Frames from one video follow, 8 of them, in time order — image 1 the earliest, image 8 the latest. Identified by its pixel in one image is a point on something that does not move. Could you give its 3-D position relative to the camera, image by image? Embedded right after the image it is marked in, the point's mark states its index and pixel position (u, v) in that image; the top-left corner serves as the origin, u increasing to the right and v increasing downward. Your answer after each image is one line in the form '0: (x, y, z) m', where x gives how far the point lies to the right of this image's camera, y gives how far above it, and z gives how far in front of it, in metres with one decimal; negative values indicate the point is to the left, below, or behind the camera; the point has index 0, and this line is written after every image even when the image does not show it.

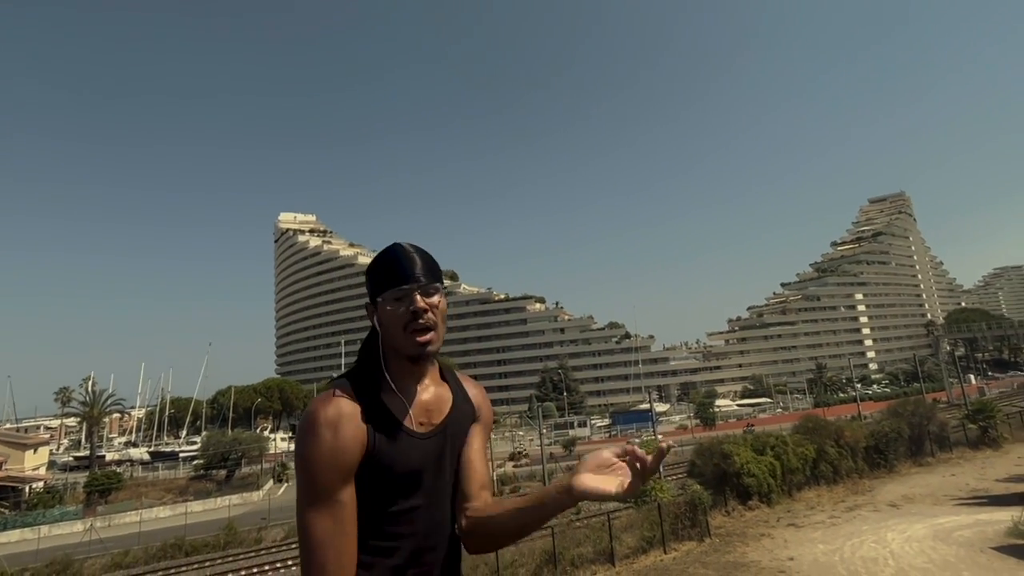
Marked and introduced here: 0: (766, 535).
0: (+9.2, -8.8, +19.6) m
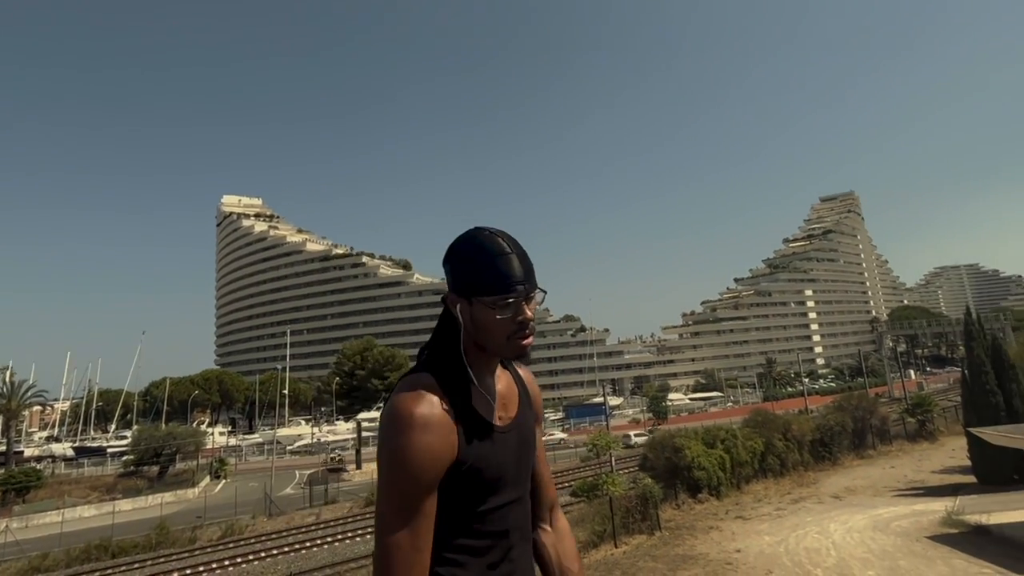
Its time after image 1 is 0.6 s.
0: (+7.3, -8.6, +19.7) m
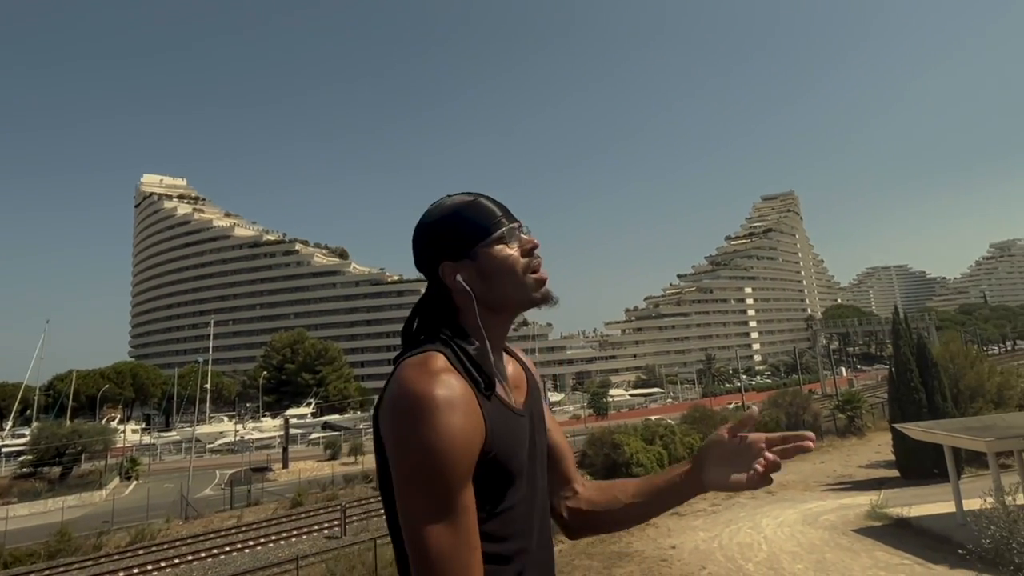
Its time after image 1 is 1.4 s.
0: (+5.0, -8.5, +19.6) m
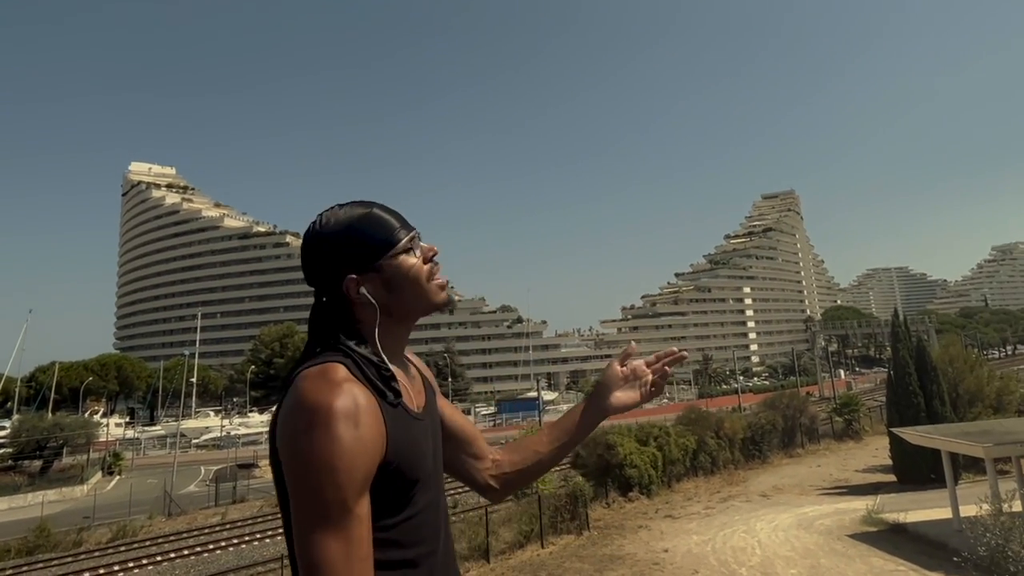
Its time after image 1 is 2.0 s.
0: (+4.7, -8.4, +19.3) m
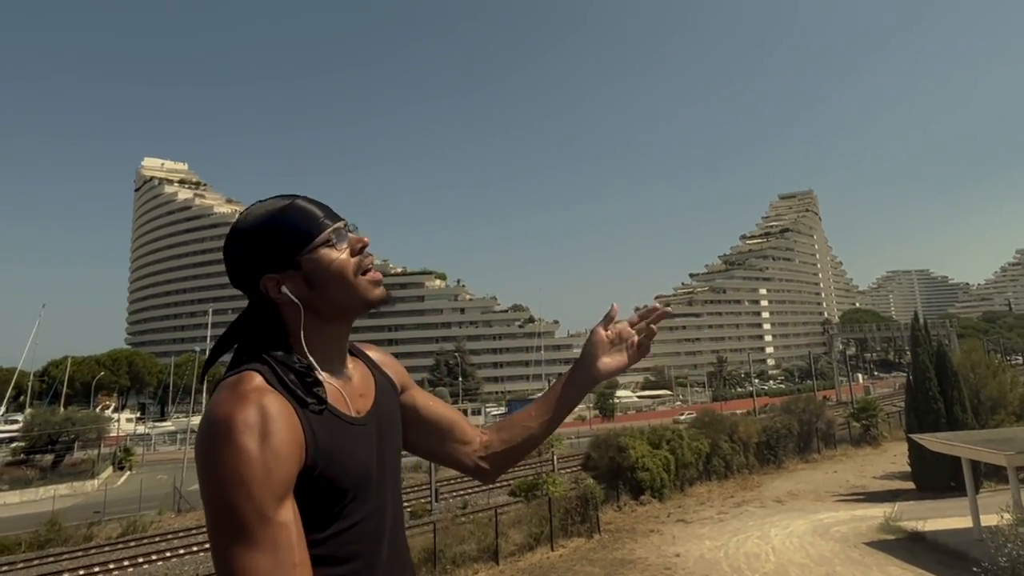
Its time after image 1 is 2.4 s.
0: (+5.0, -8.4, +19.0) m
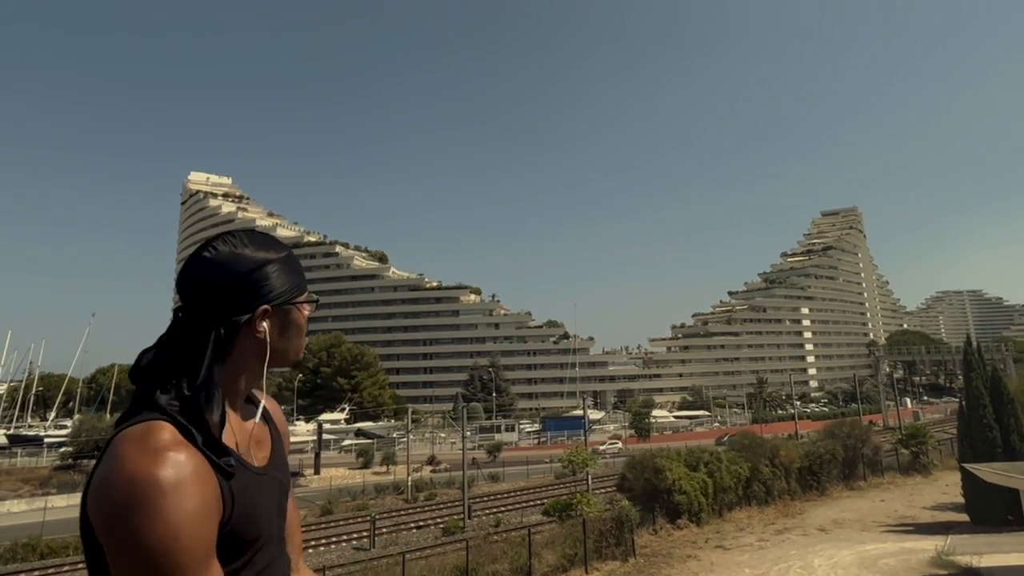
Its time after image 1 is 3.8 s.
0: (+6.1, -9.1, +18.4) m
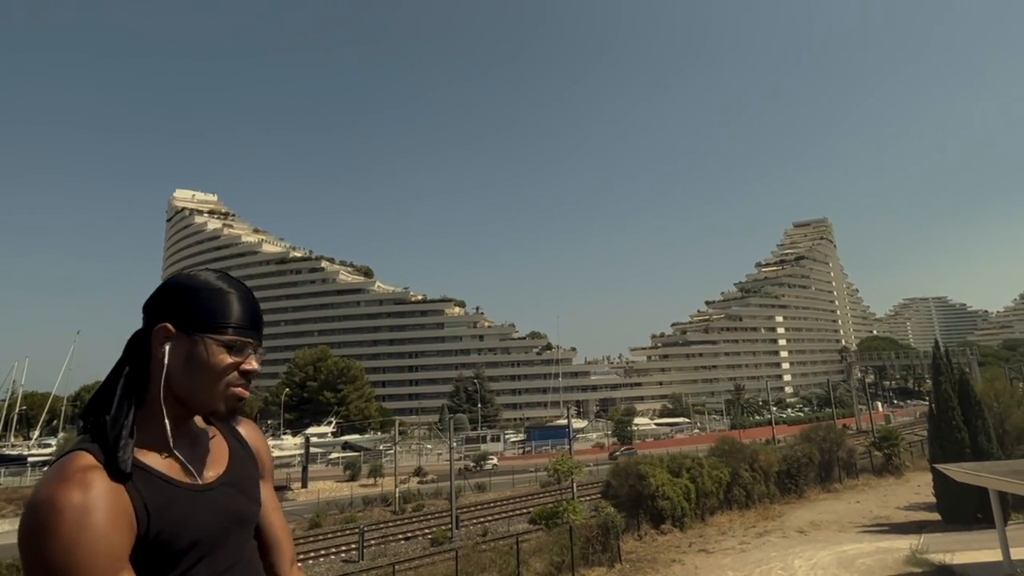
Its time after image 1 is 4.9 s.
0: (+5.7, -9.4, +18.9) m
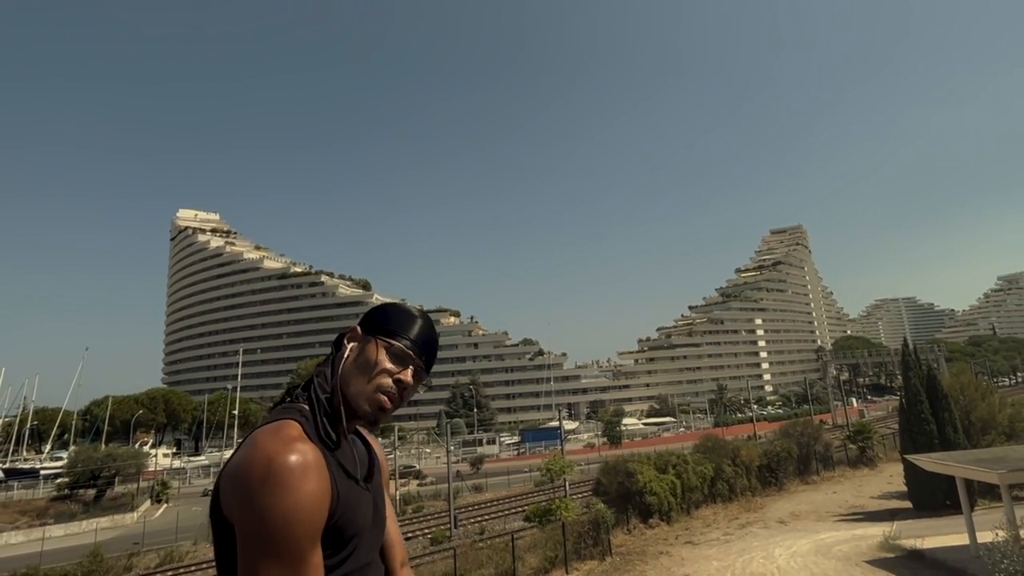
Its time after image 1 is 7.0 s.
0: (+5.6, -9.7, +20.0) m
